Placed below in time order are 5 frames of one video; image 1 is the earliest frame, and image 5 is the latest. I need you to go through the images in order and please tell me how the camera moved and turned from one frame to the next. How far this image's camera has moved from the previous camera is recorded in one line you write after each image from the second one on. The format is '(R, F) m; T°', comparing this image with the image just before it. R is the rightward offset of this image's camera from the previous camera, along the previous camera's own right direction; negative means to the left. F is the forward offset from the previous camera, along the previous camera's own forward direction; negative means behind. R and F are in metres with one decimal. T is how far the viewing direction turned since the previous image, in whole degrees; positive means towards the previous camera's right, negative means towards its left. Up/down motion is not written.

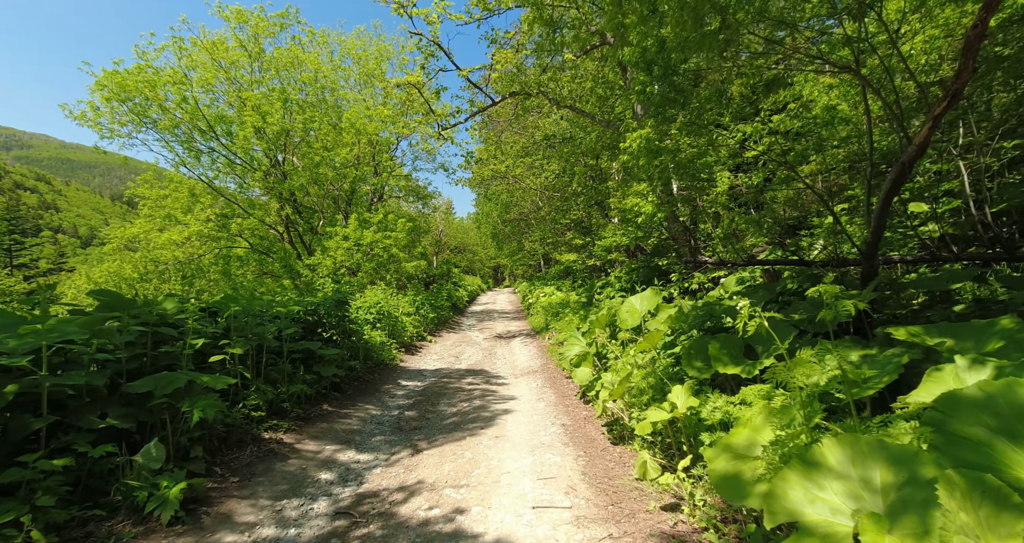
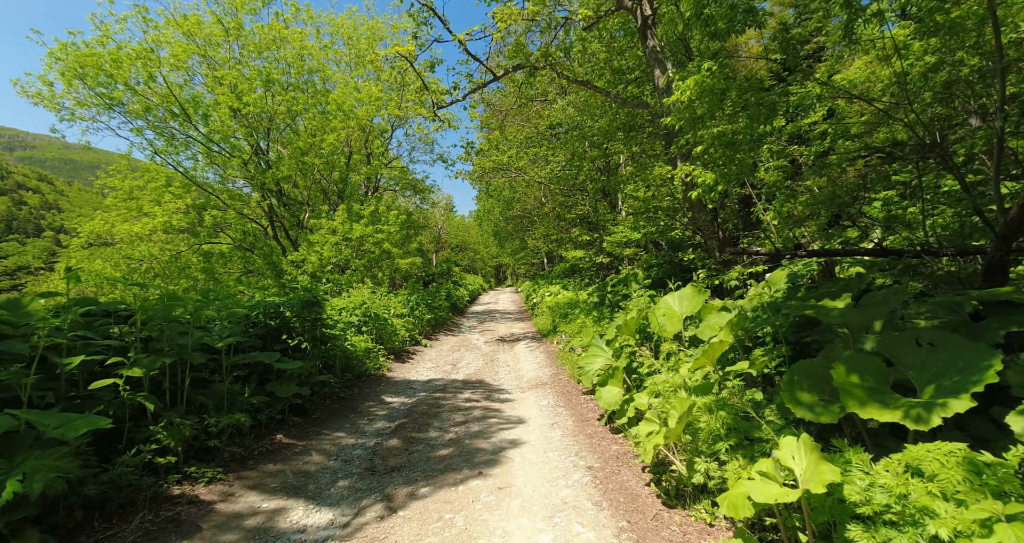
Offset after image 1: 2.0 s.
(0.0, +1.1) m; 0°
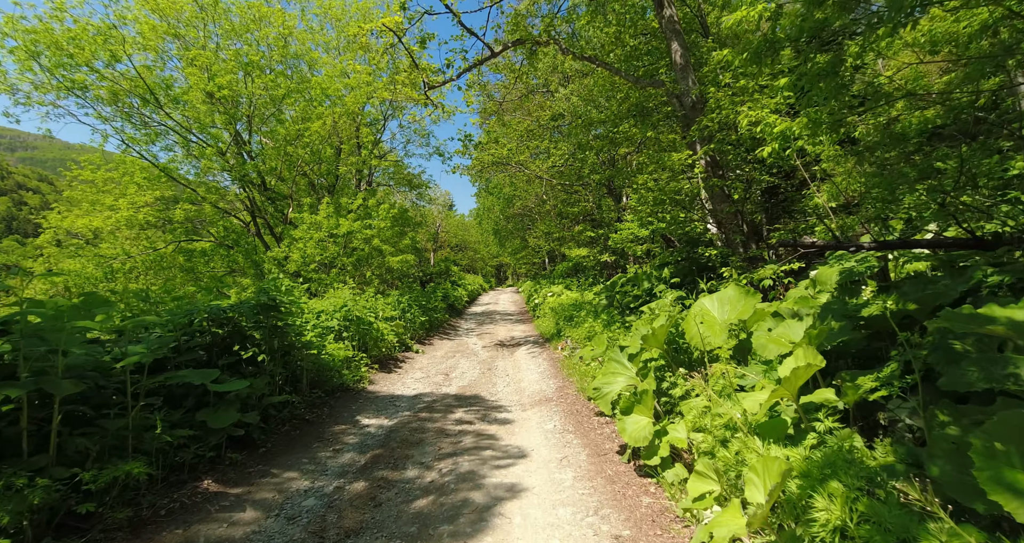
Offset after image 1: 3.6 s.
(0.0, +0.9) m; 0°
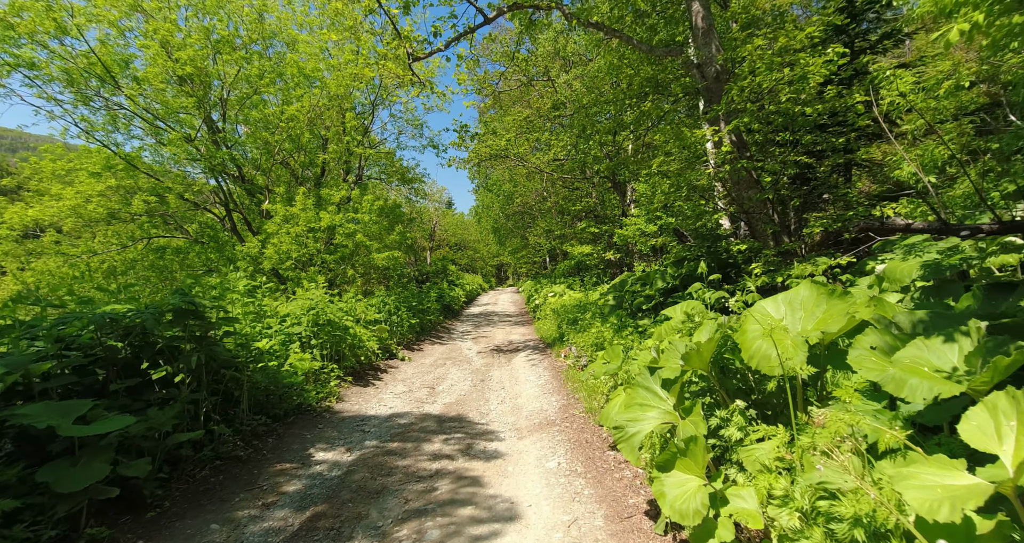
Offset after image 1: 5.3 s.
(+0.1, +1.0) m; 0°
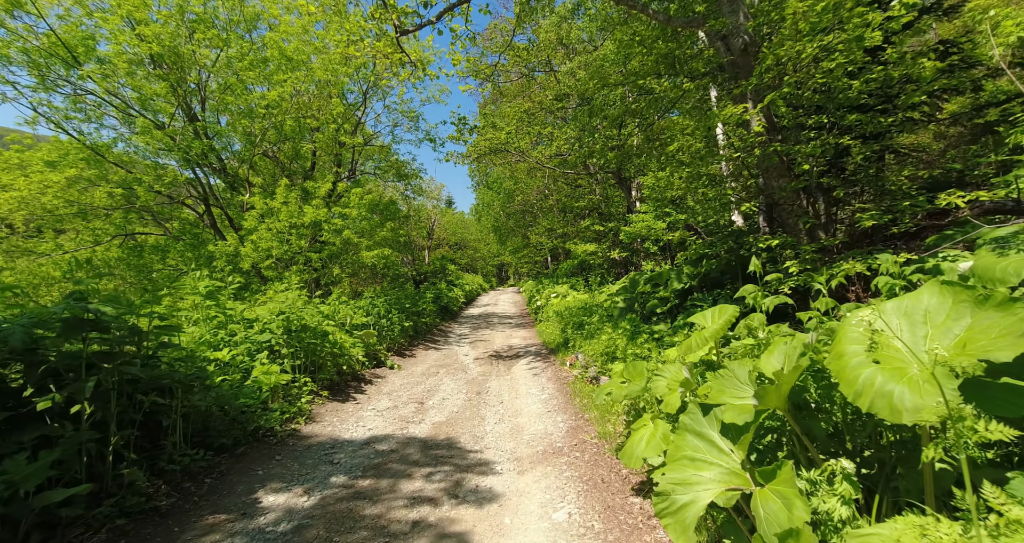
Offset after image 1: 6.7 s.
(0.0, +0.8) m; 0°
